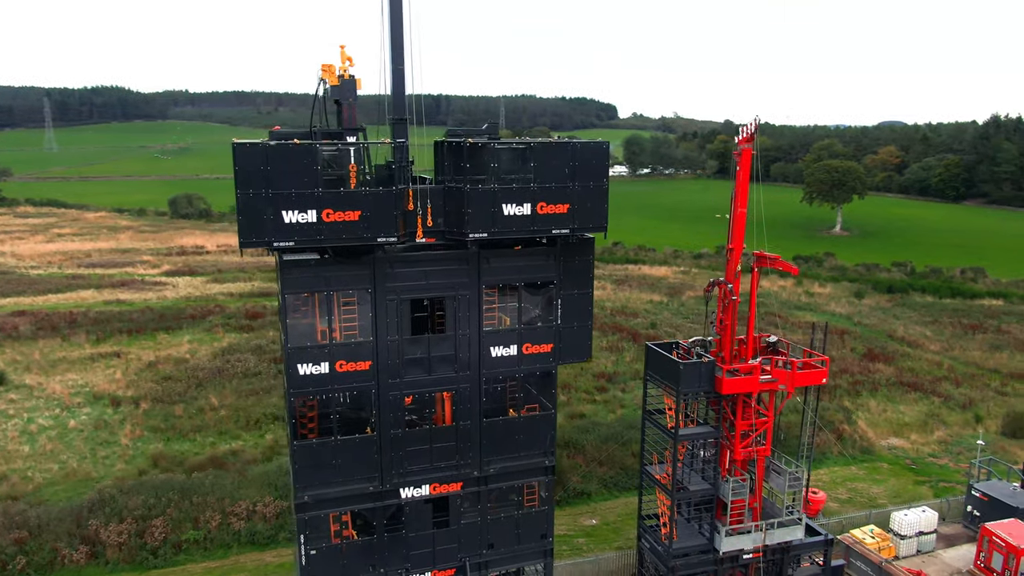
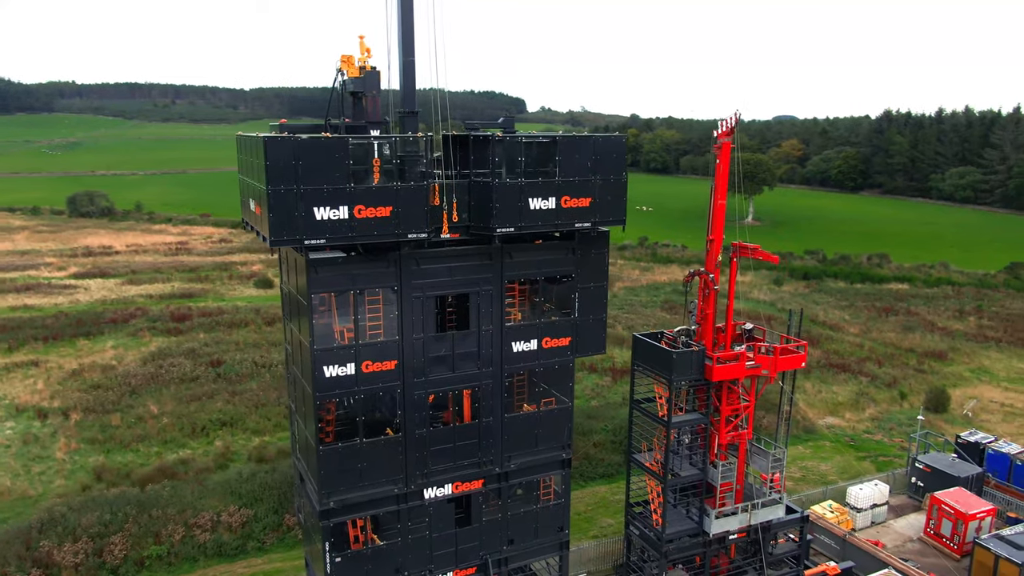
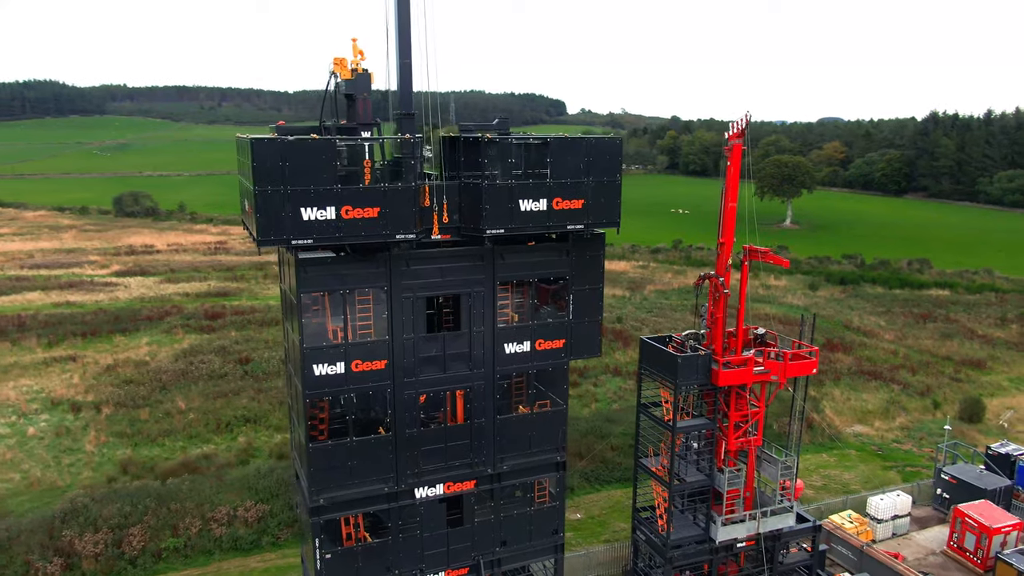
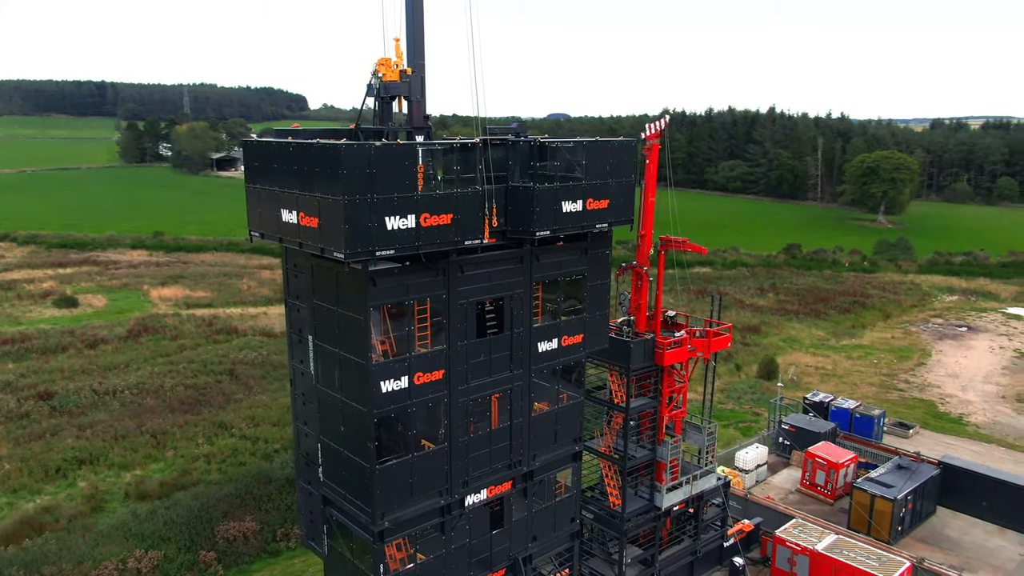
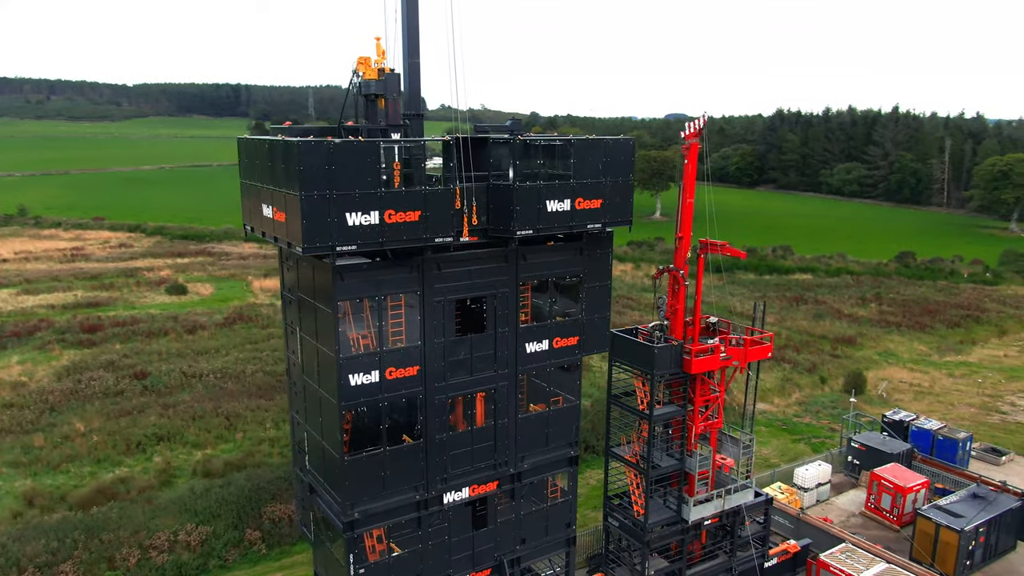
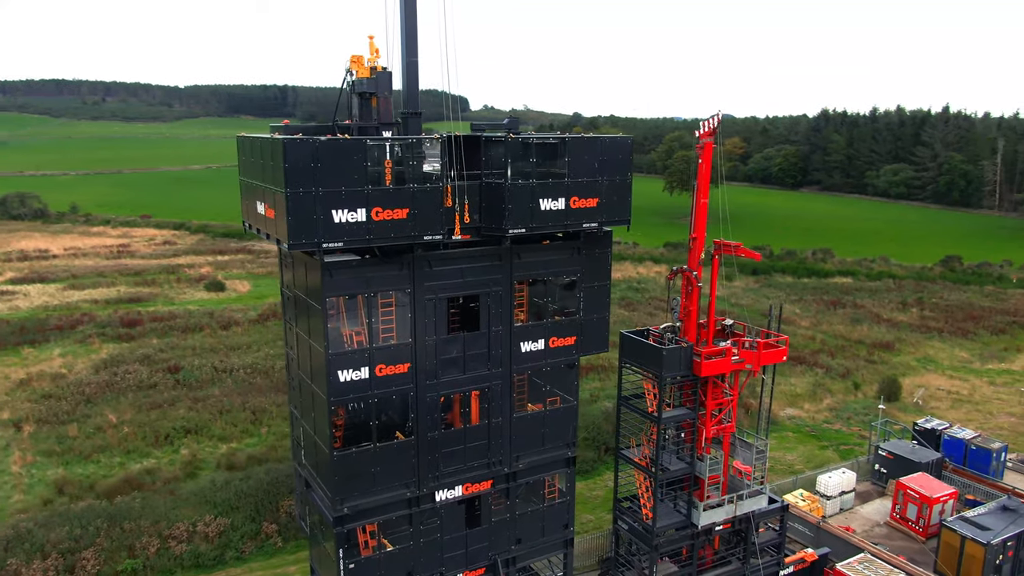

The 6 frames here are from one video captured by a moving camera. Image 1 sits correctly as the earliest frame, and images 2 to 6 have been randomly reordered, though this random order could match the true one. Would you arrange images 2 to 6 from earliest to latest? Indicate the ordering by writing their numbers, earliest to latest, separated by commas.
3, 2, 6, 5, 4
